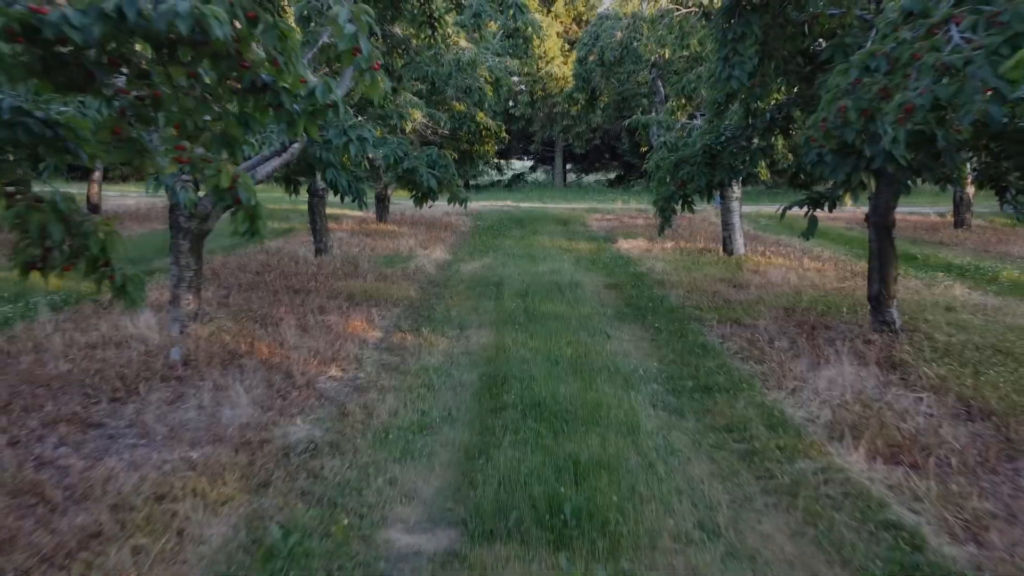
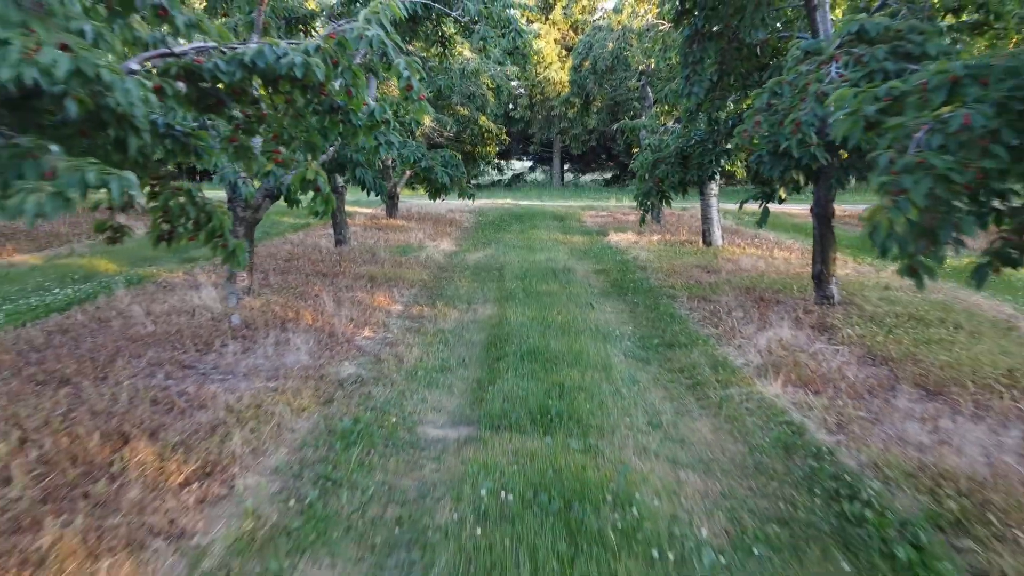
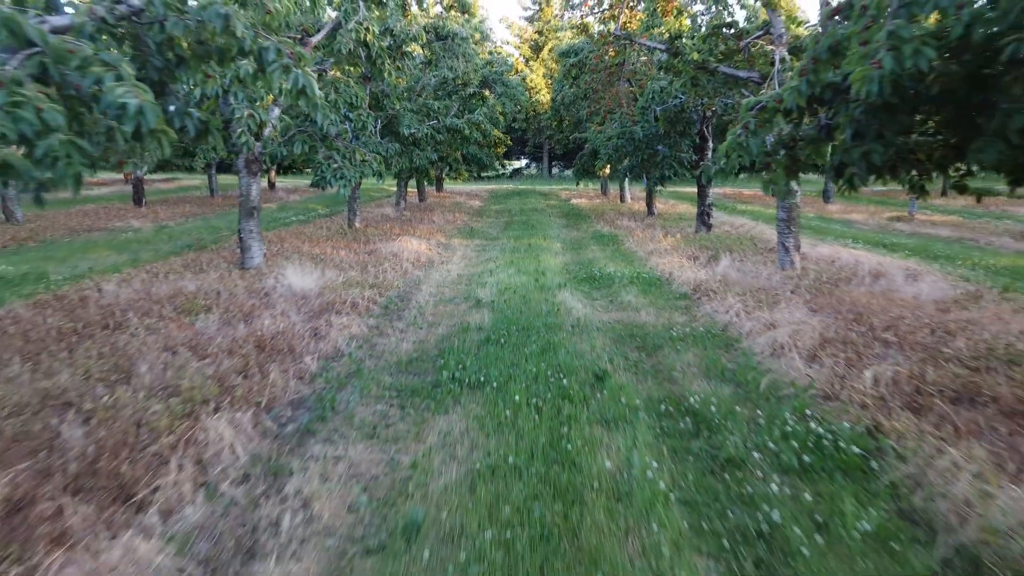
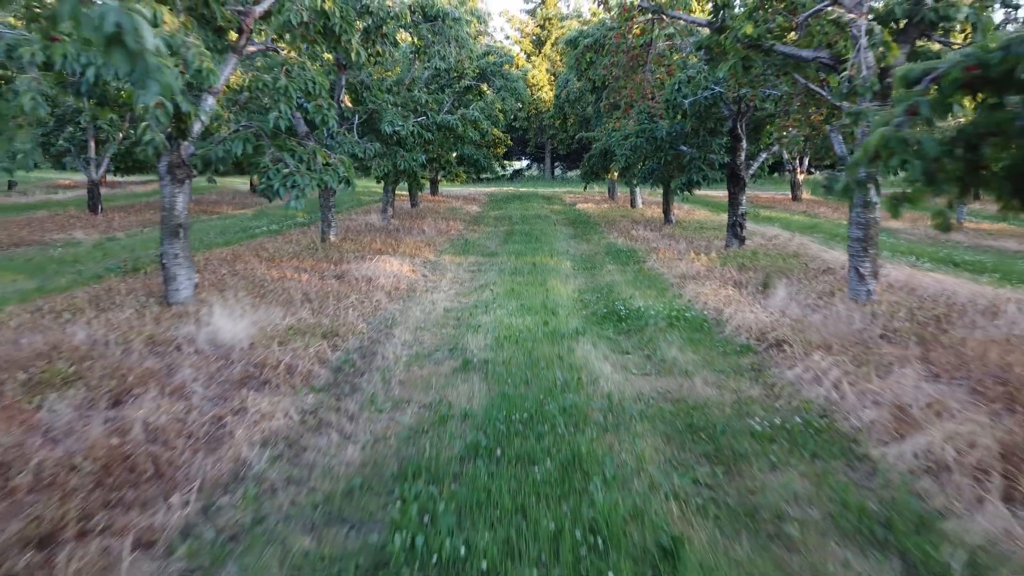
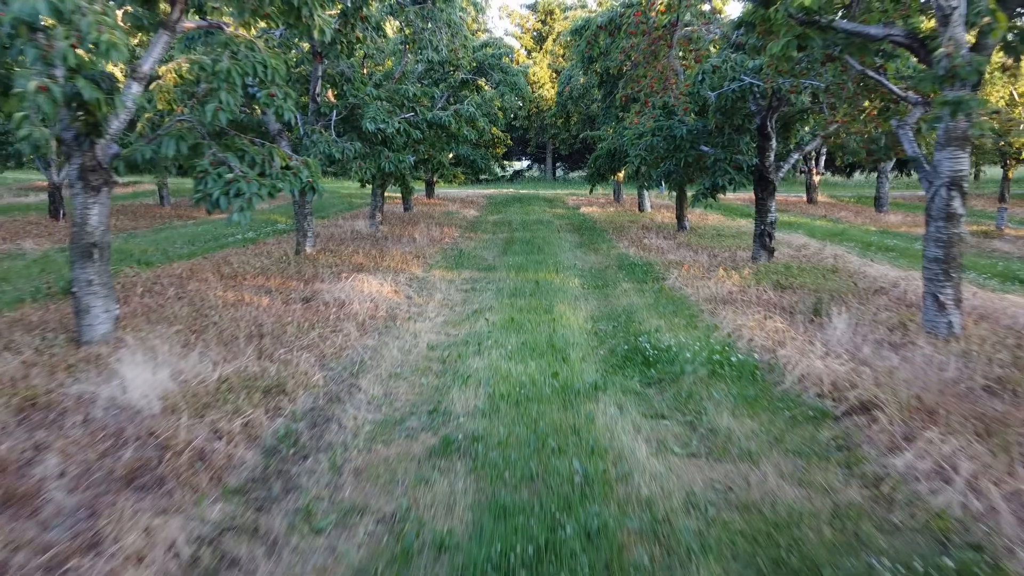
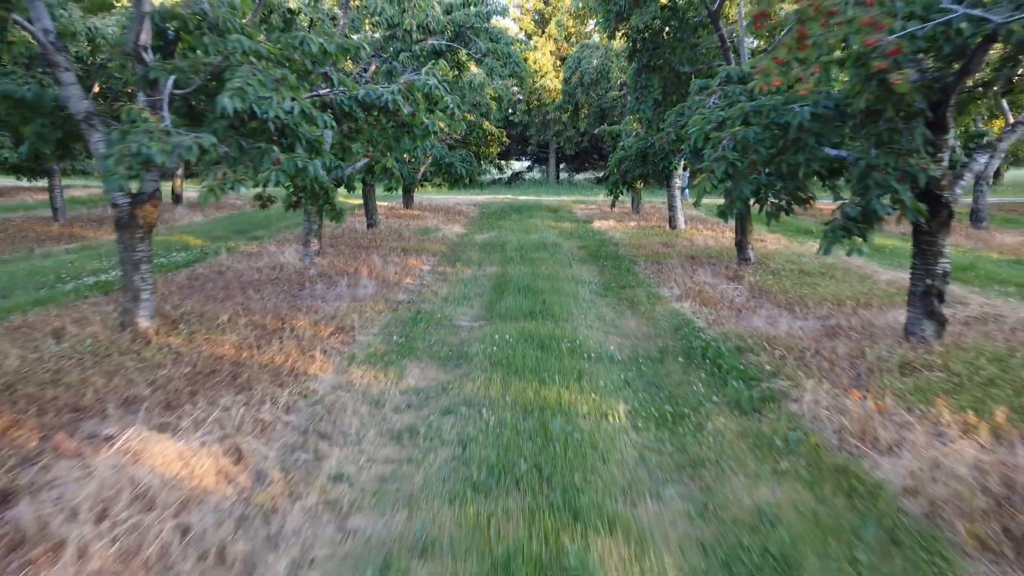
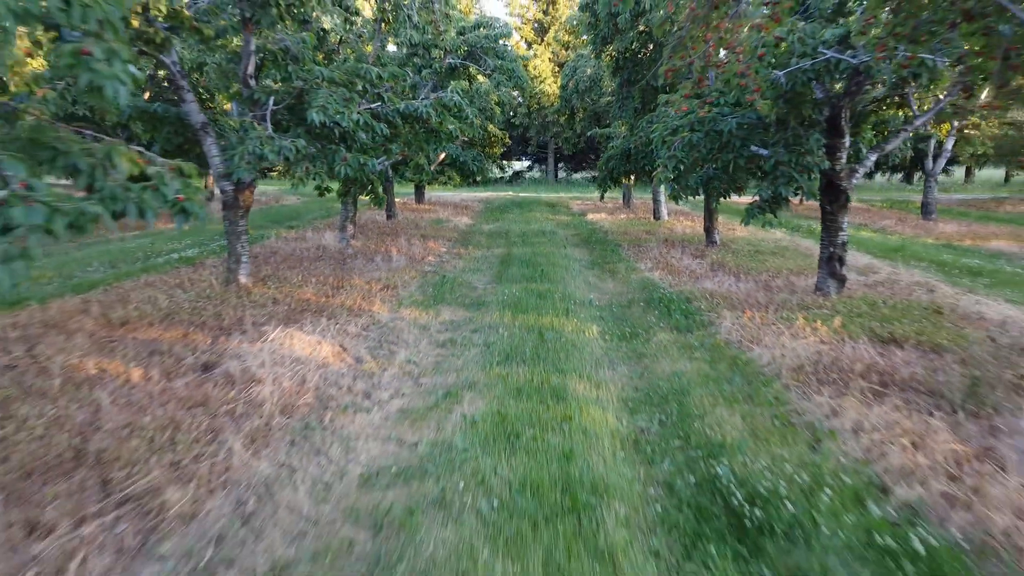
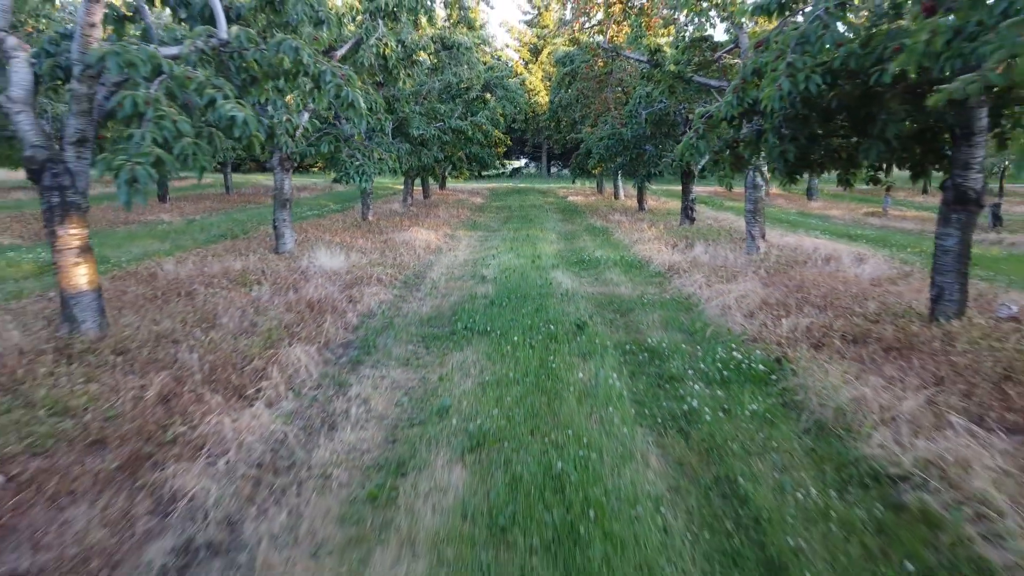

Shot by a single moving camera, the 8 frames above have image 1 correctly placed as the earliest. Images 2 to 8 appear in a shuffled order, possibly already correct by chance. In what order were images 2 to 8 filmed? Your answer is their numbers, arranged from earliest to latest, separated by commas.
2, 6, 7, 5, 4, 3, 8
